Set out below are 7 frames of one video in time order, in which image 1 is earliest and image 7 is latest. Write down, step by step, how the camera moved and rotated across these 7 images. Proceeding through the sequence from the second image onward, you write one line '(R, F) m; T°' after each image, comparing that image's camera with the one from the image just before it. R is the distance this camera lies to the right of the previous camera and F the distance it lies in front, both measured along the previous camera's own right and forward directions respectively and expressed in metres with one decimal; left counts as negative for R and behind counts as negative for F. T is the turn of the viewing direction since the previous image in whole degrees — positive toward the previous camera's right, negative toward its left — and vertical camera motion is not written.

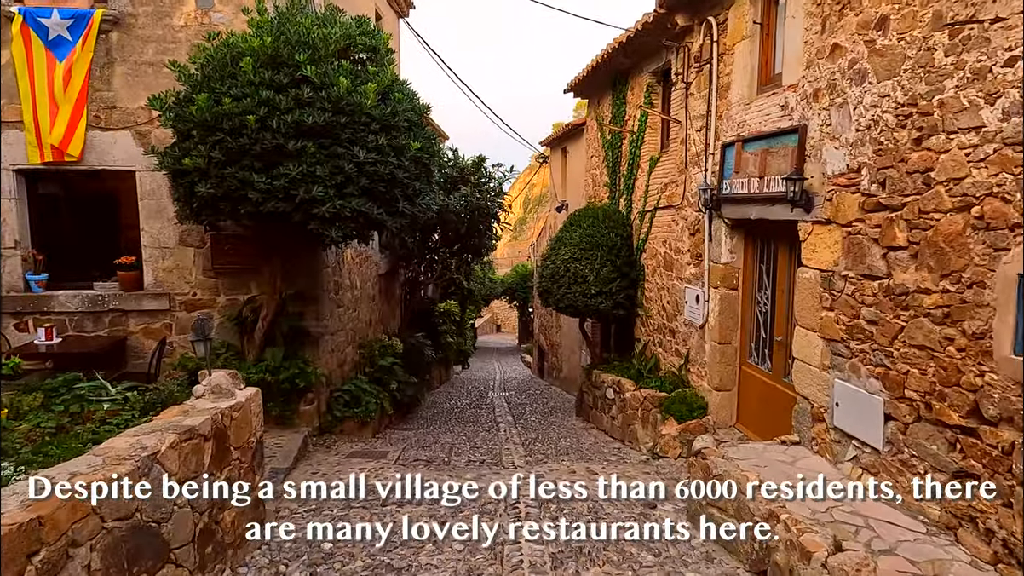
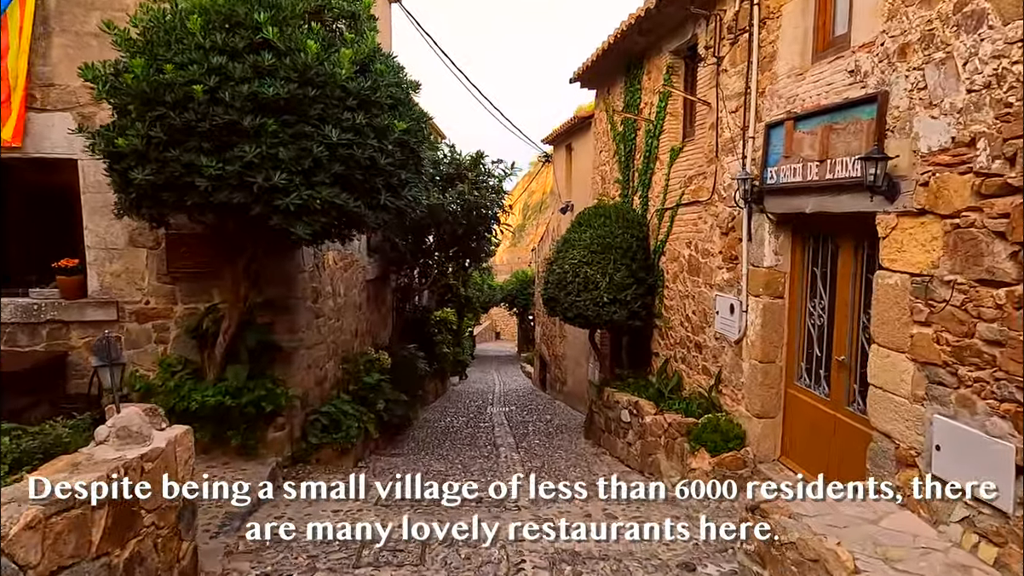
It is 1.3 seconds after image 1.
(0.0, +0.9) m; 0°
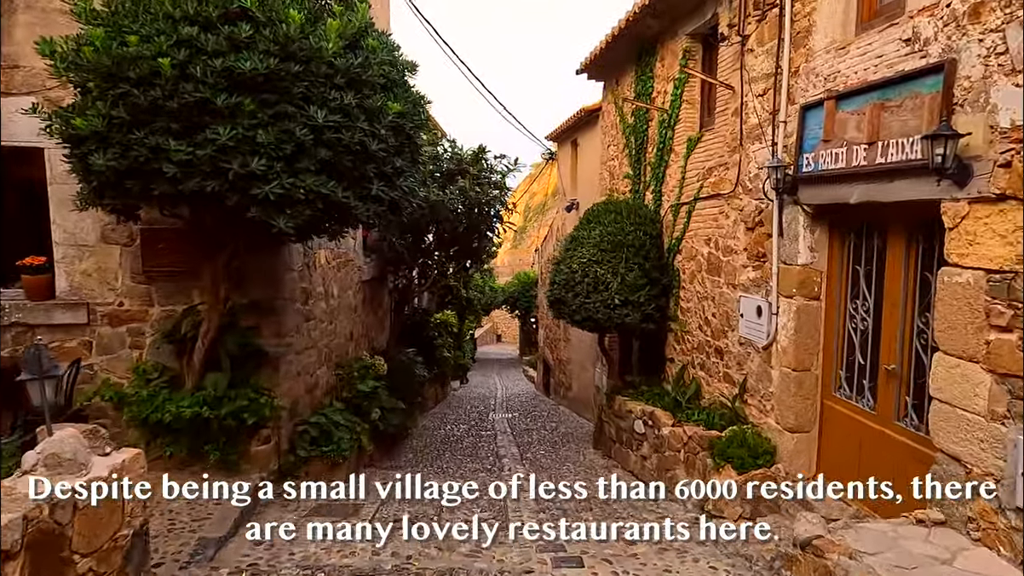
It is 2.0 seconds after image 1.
(0.0, +0.5) m; 0°
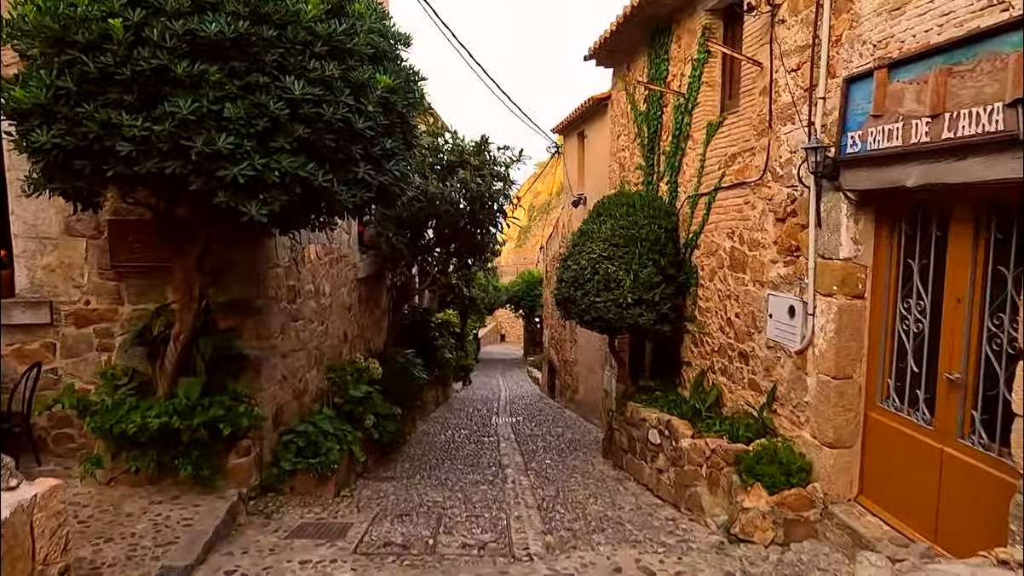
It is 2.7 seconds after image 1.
(0.0, +0.5) m; 0°
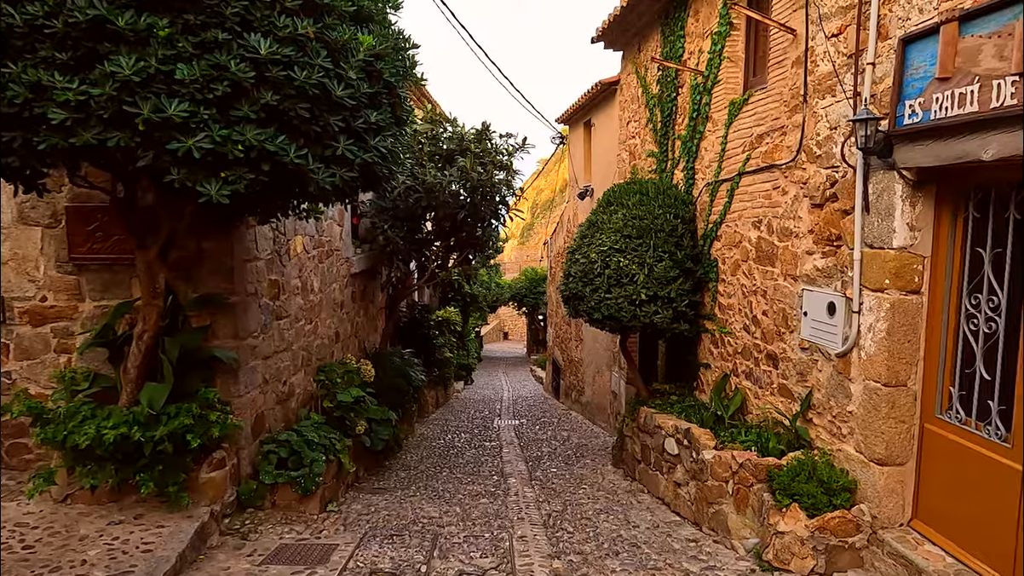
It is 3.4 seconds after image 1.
(0.0, +0.5) m; 0°
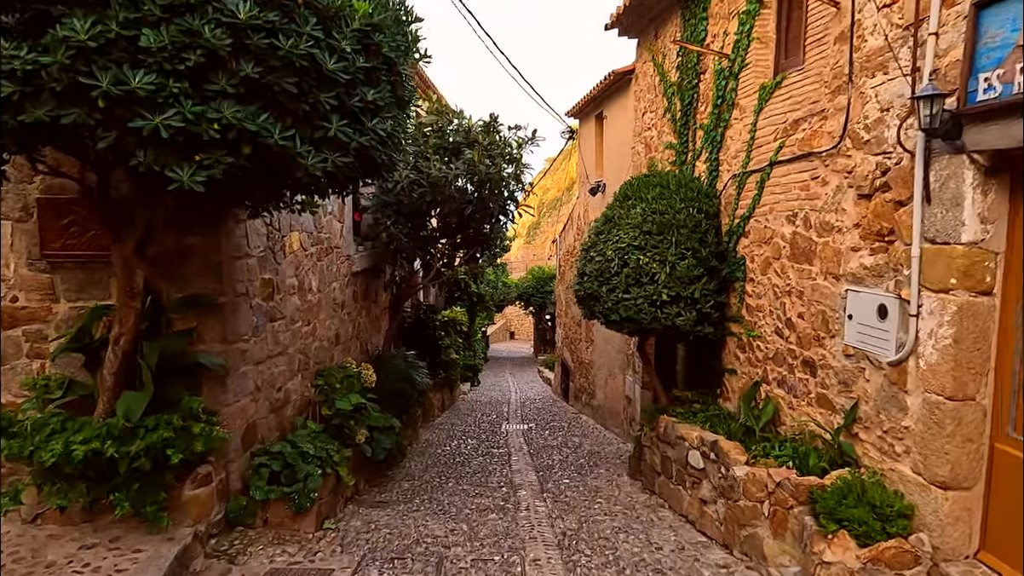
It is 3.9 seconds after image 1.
(0.0, +0.4) m; -1°
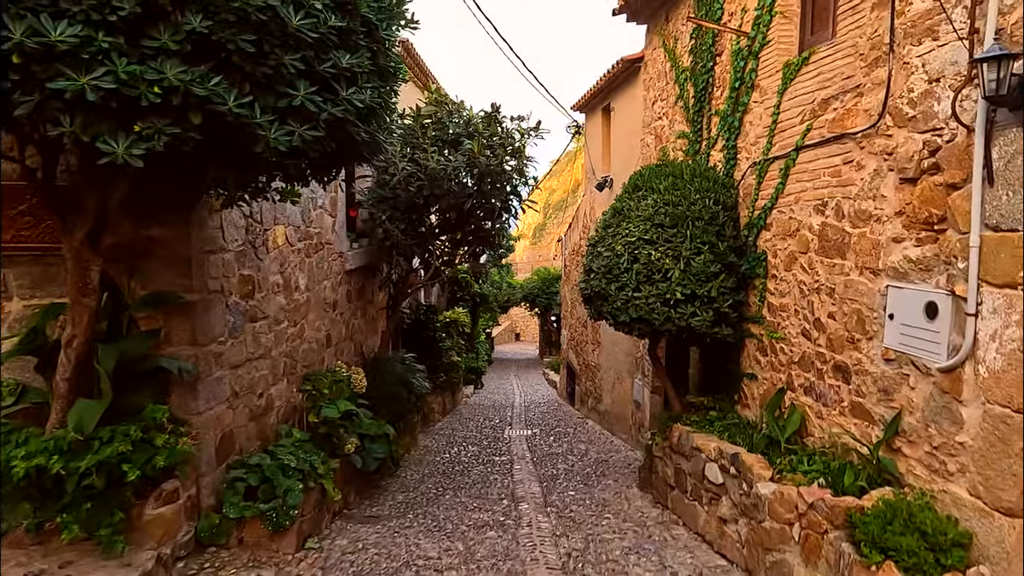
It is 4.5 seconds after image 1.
(0.0, +0.4) m; -1°
